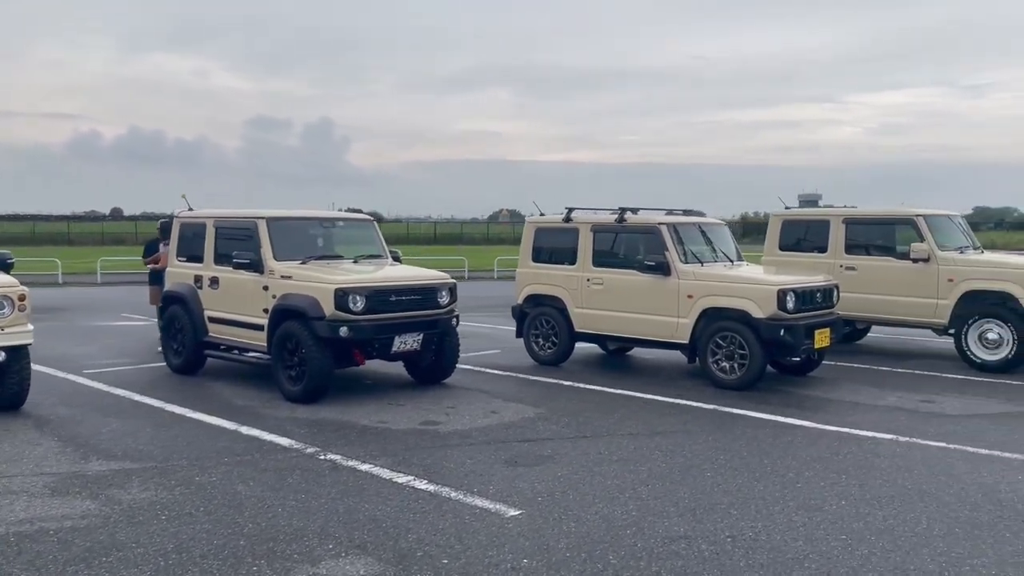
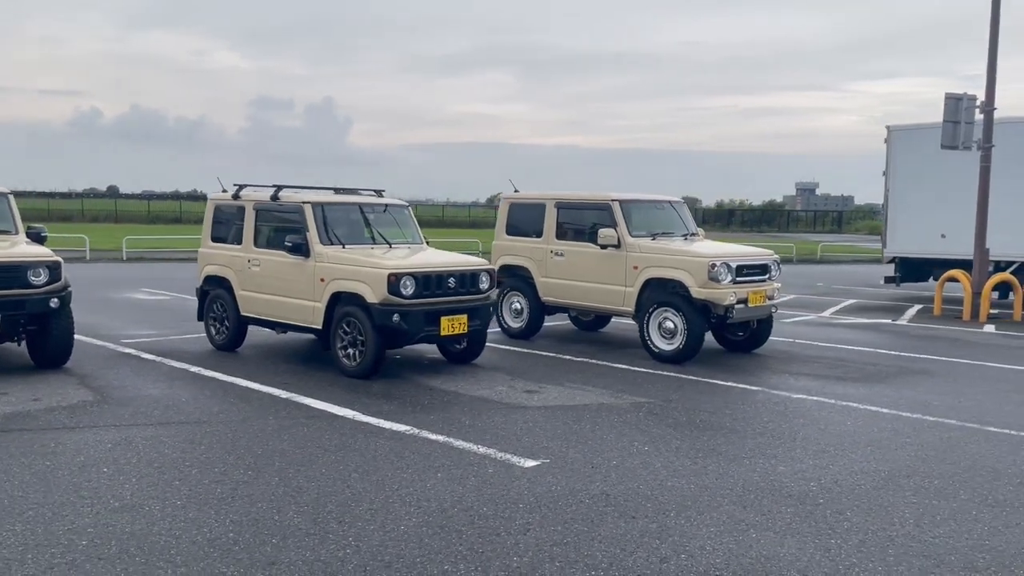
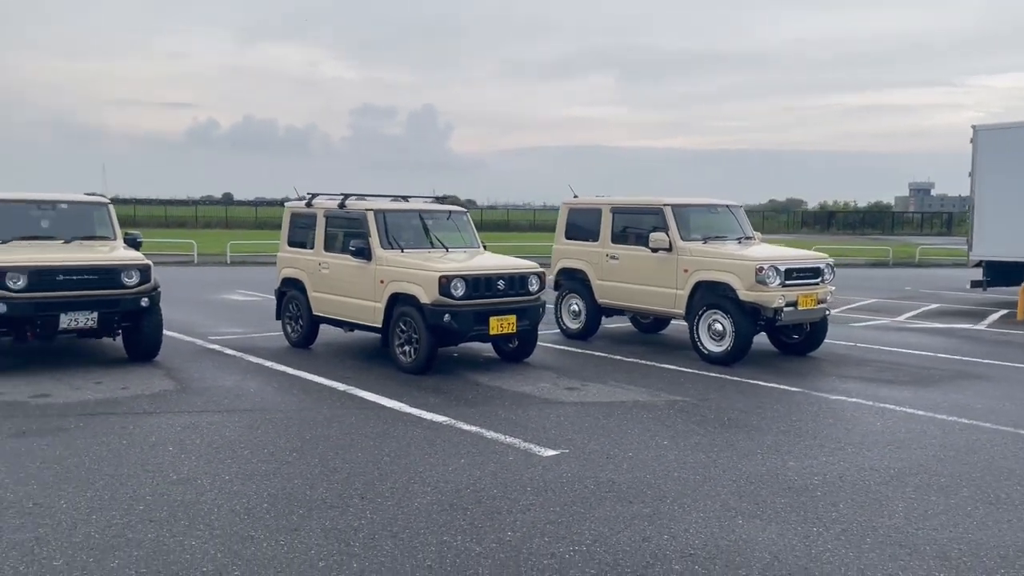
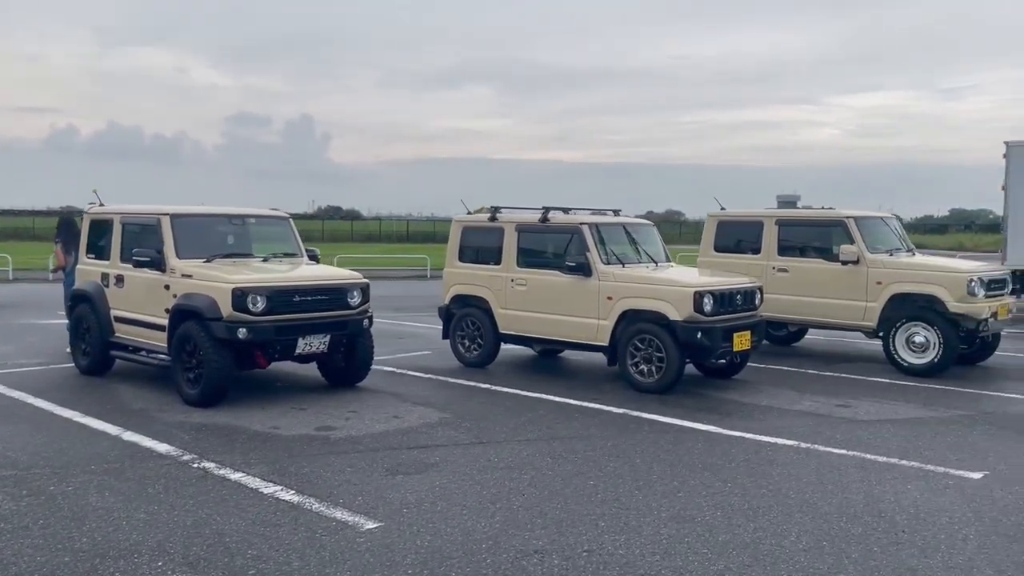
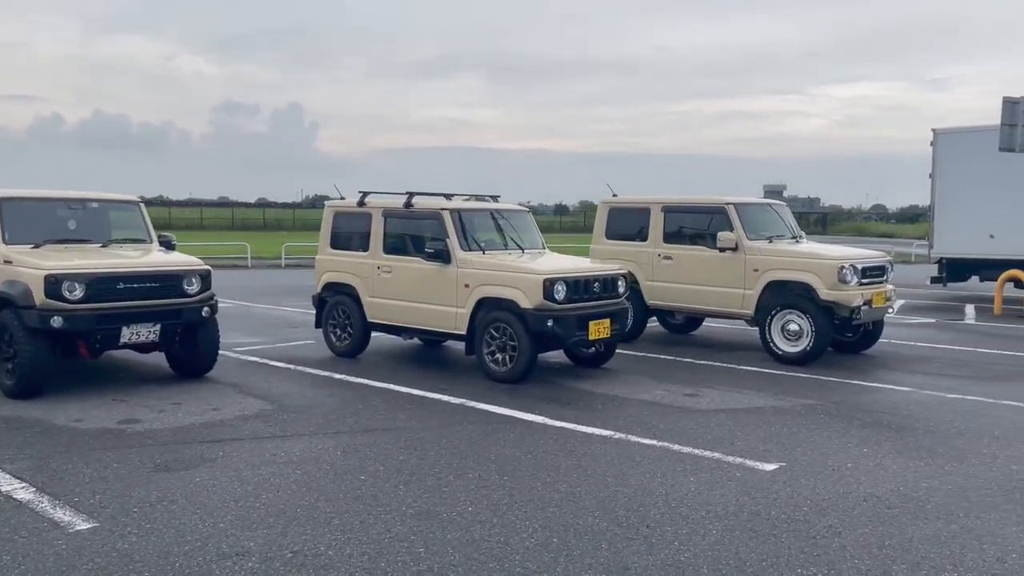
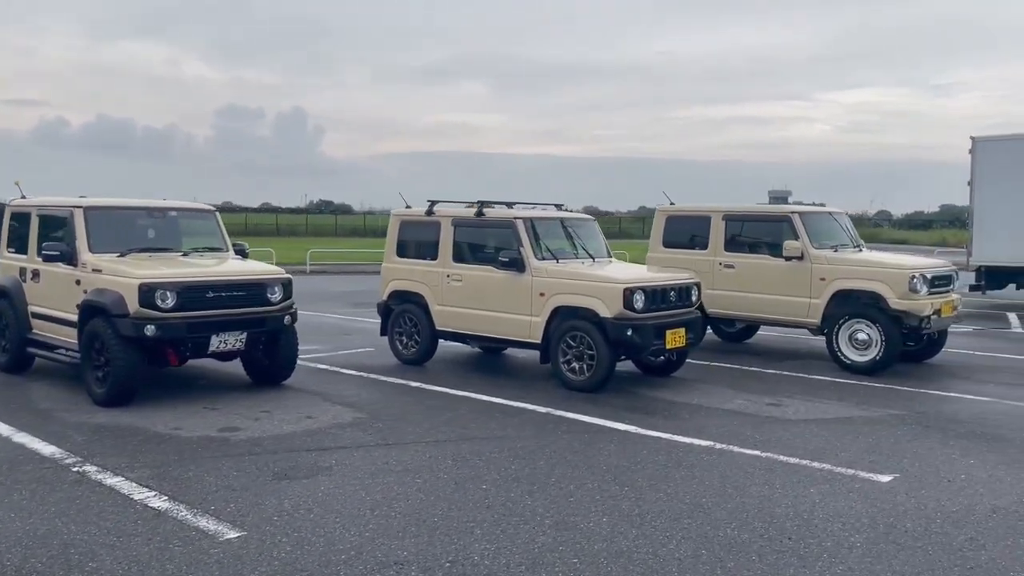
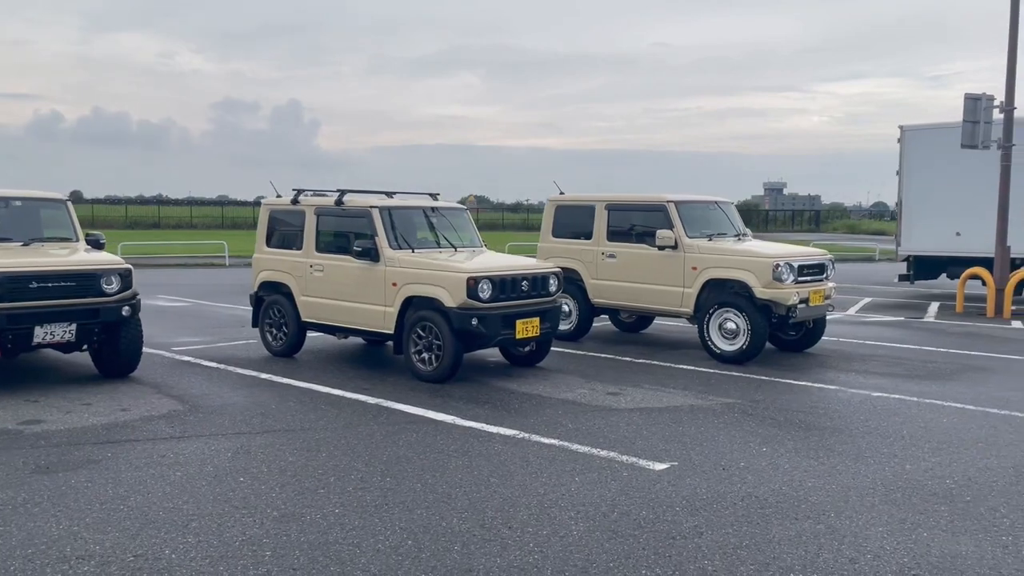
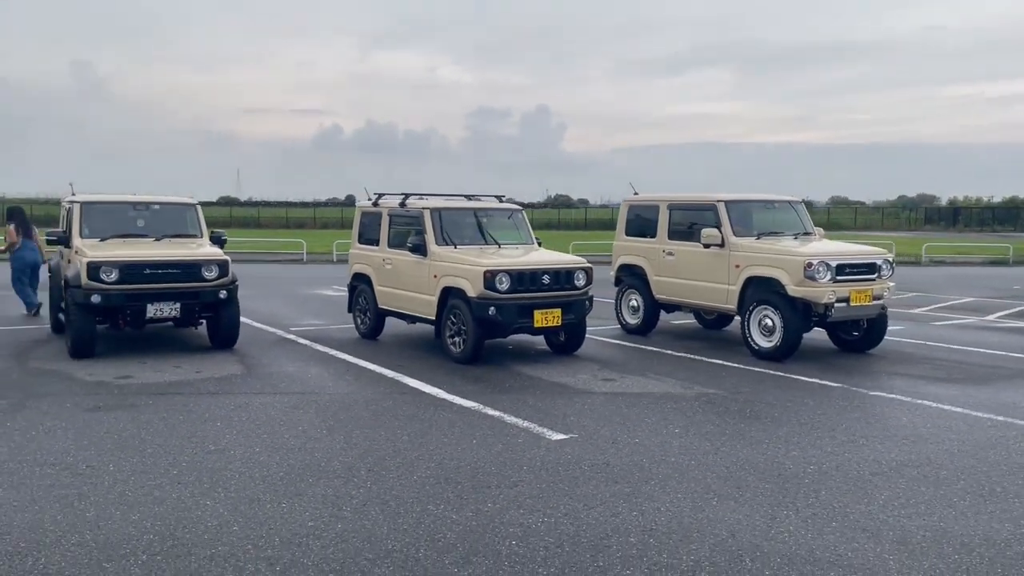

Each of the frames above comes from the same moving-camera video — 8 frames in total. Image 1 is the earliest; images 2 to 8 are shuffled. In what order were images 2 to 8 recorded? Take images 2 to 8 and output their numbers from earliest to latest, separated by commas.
4, 6, 5, 7, 2, 3, 8
